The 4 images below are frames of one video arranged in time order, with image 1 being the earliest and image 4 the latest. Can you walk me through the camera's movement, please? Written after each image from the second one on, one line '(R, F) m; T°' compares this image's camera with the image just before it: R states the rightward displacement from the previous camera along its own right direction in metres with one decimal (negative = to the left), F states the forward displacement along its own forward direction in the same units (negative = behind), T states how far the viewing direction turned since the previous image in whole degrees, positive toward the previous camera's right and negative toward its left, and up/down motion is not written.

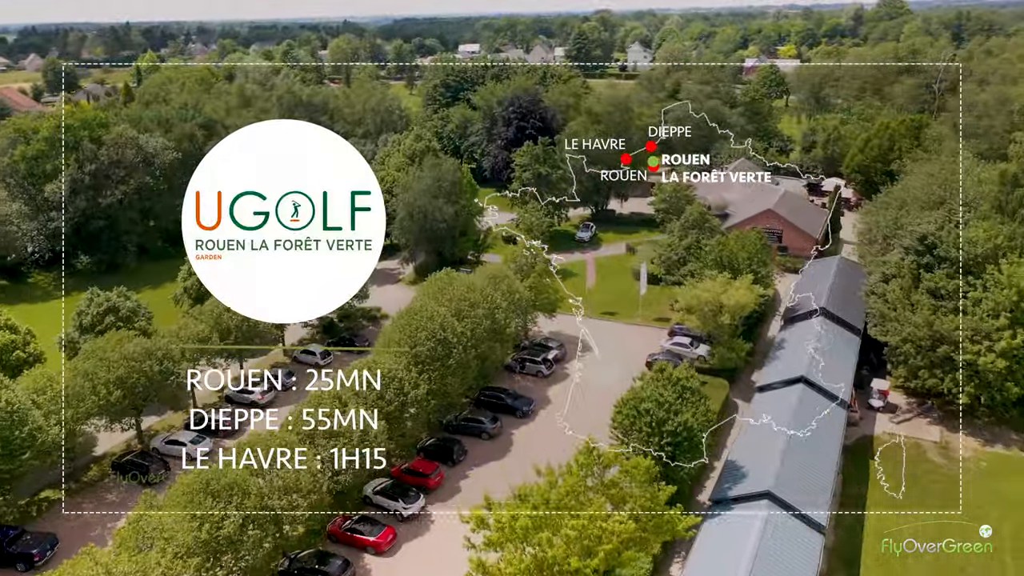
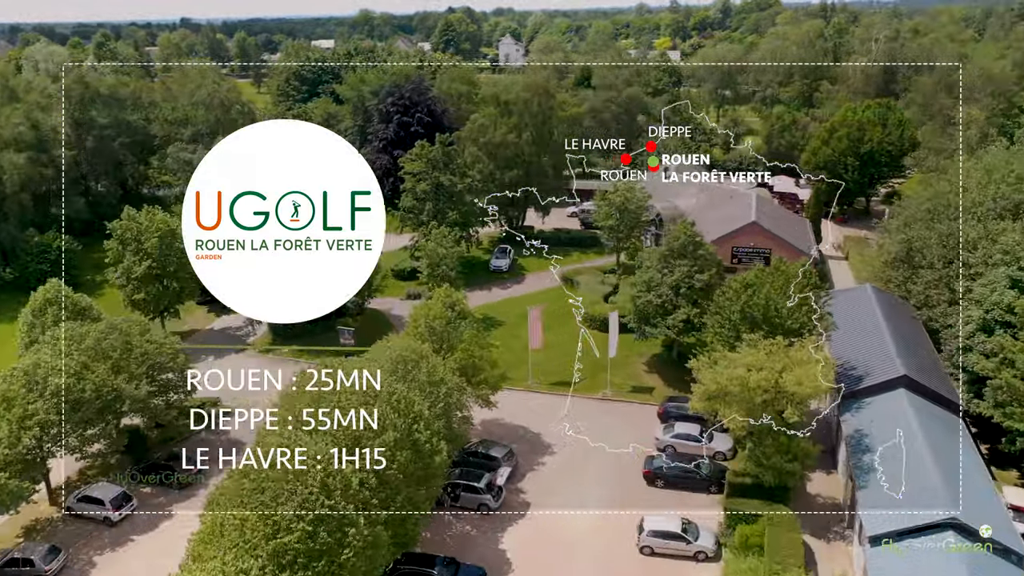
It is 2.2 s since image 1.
(-1.4, +13.7) m; +9°
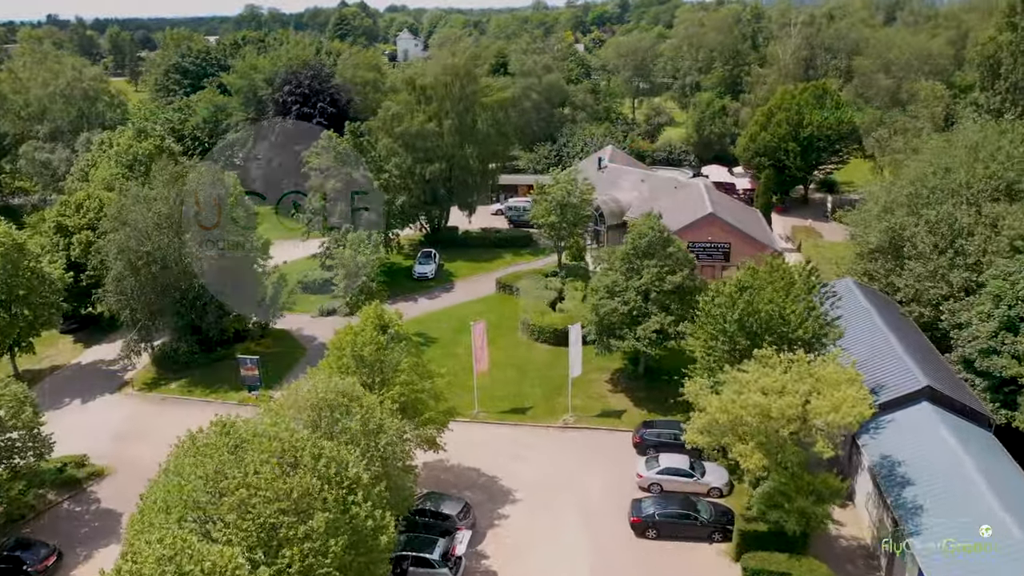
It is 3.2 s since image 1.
(-1.1, +4.8) m; +7°
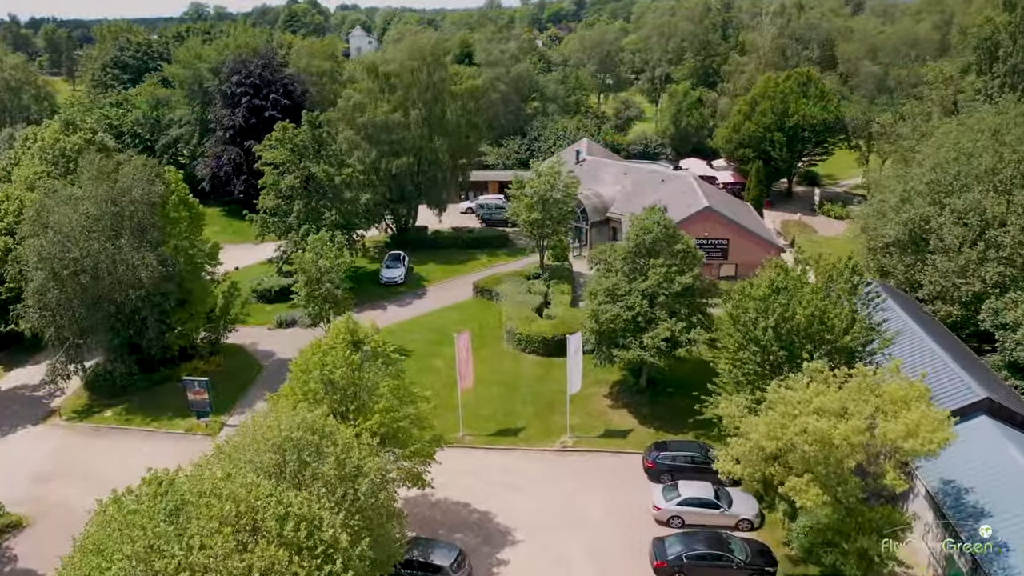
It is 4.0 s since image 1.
(-0.8, +3.0) m; +3°
